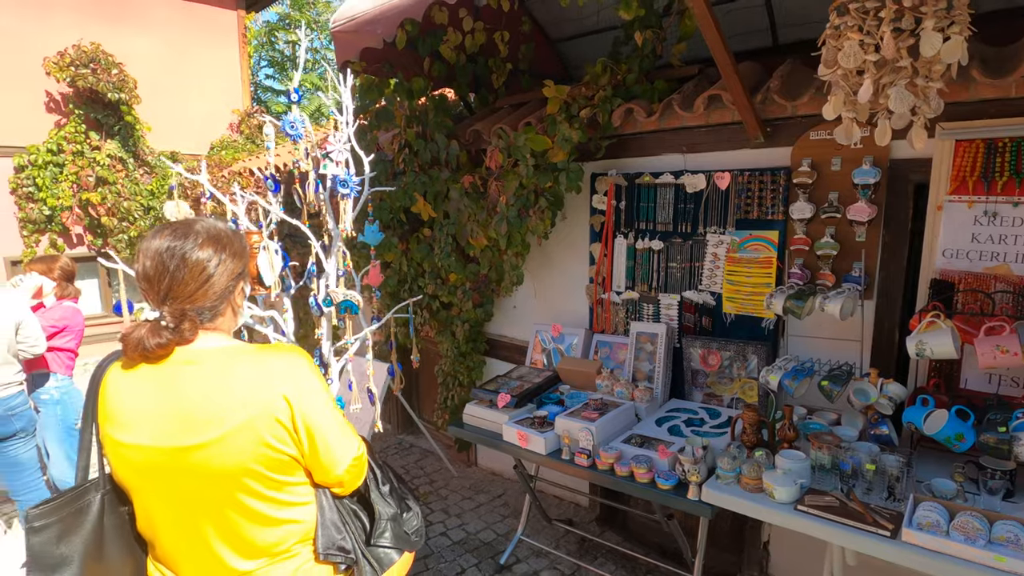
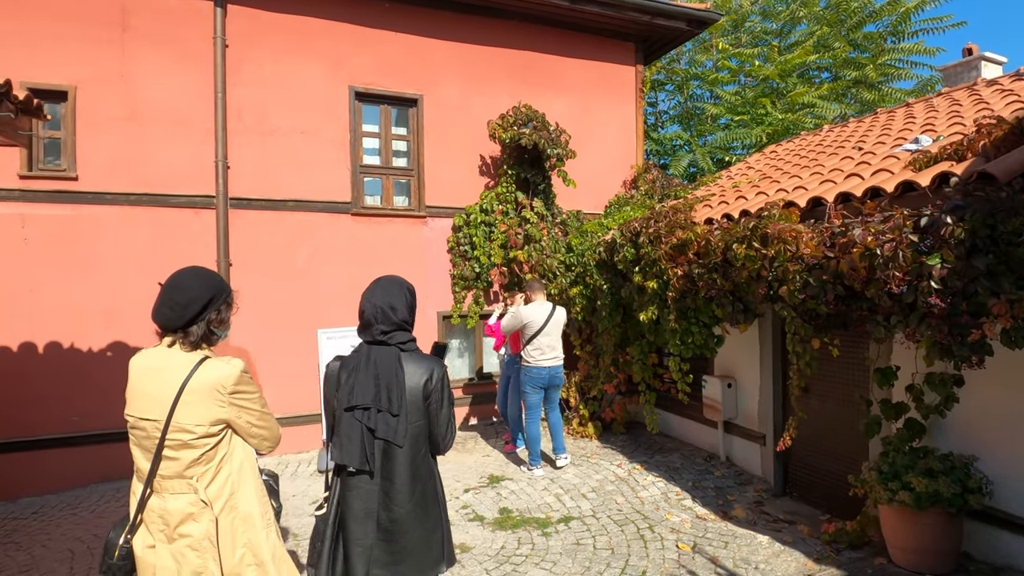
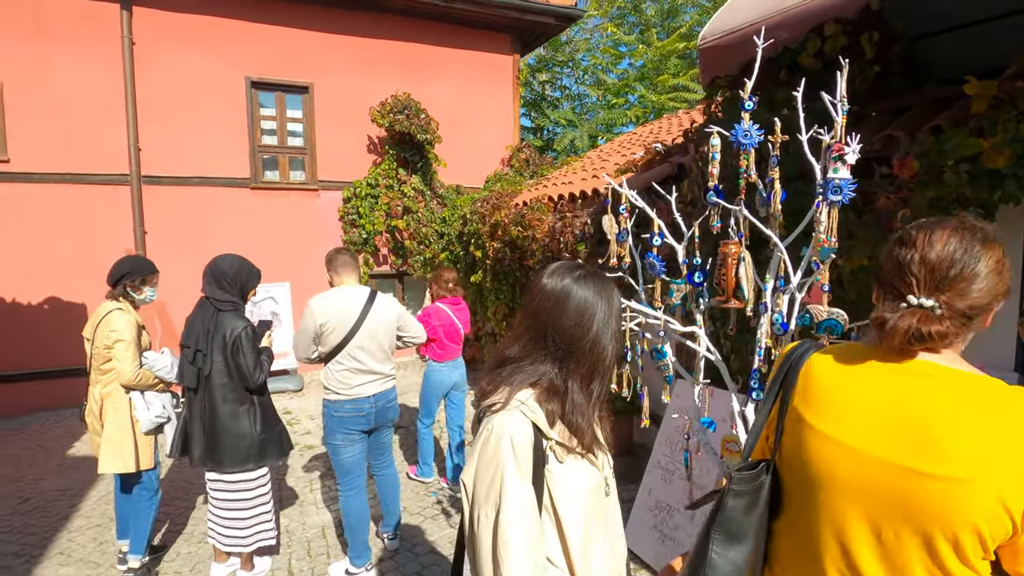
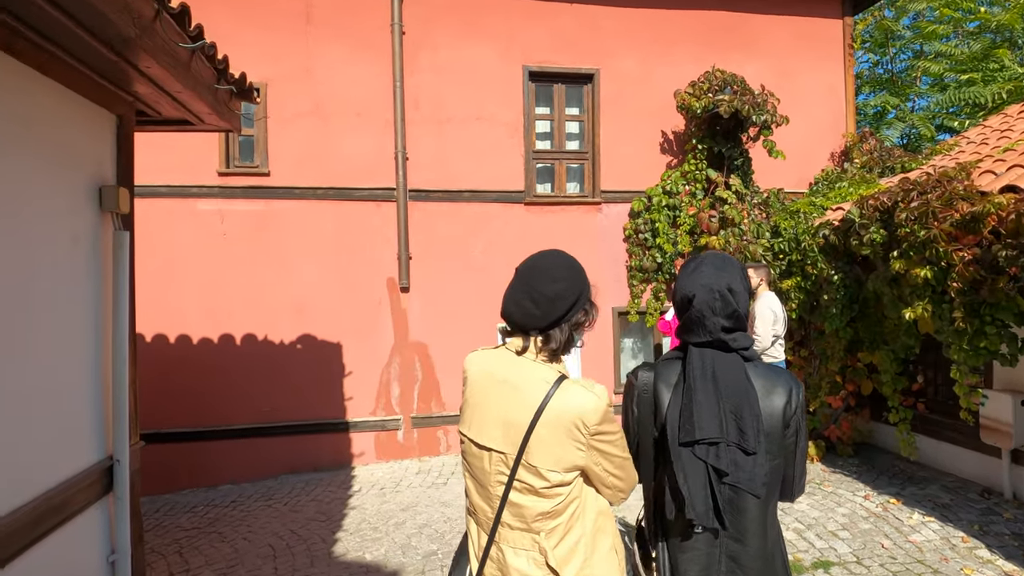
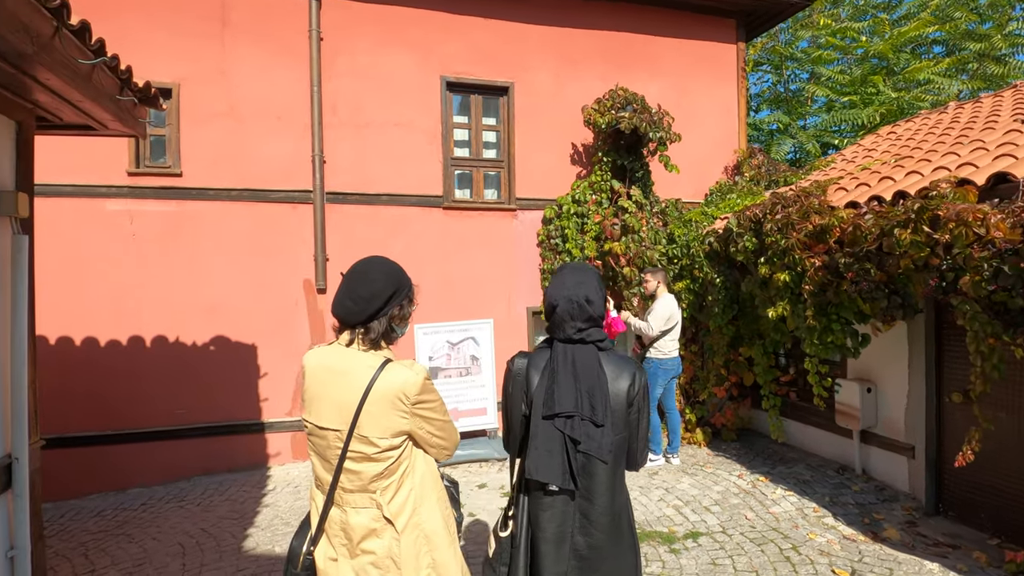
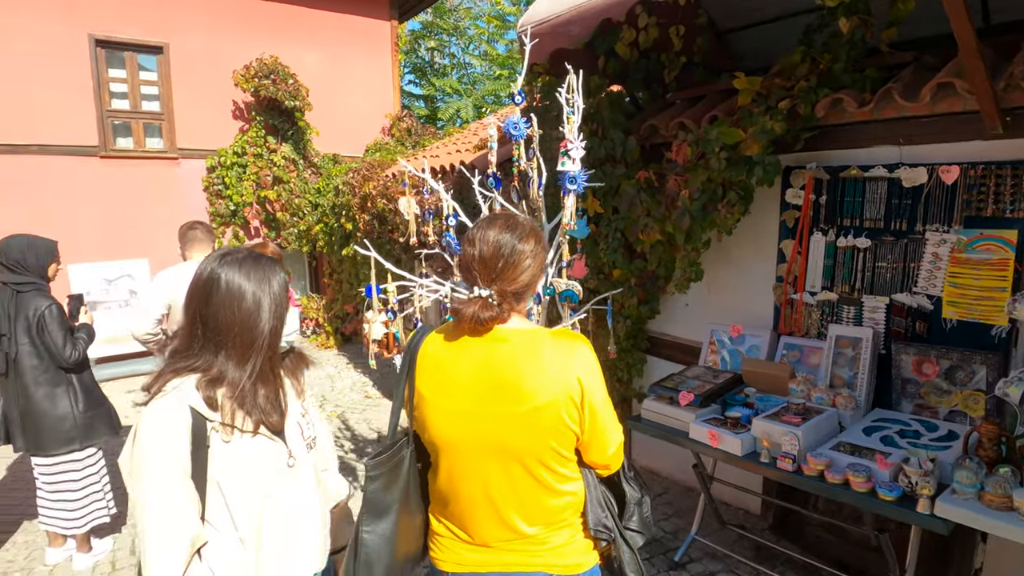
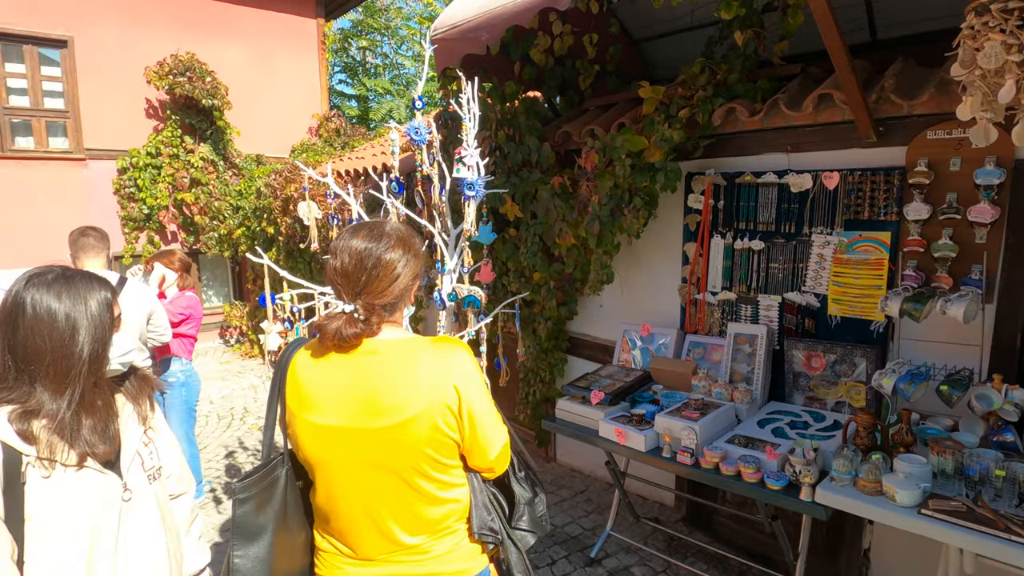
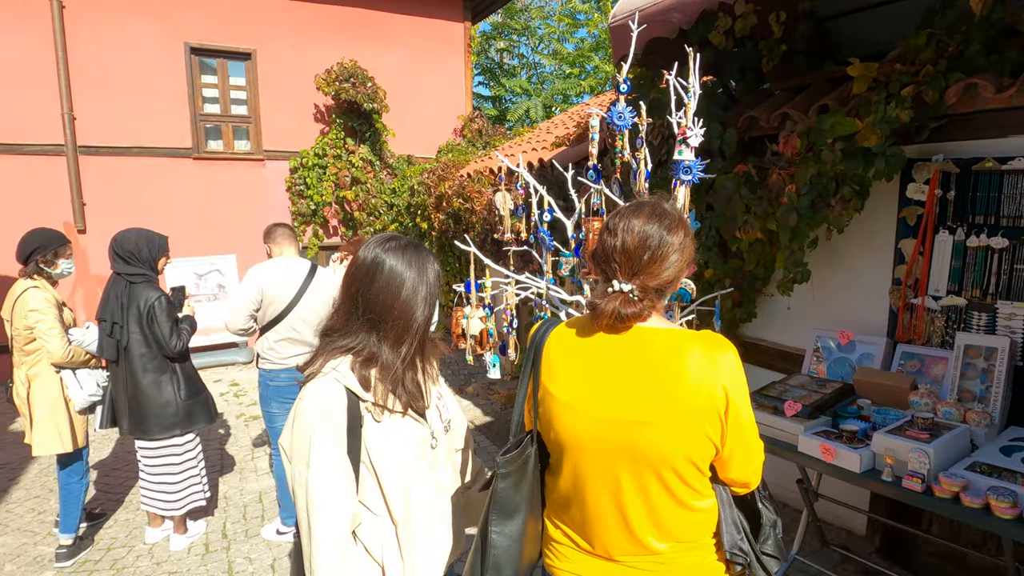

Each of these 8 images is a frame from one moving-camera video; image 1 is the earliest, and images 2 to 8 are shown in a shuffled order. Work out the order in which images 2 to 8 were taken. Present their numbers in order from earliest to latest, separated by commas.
7, 6, 8, 3, 2, 5, 4
